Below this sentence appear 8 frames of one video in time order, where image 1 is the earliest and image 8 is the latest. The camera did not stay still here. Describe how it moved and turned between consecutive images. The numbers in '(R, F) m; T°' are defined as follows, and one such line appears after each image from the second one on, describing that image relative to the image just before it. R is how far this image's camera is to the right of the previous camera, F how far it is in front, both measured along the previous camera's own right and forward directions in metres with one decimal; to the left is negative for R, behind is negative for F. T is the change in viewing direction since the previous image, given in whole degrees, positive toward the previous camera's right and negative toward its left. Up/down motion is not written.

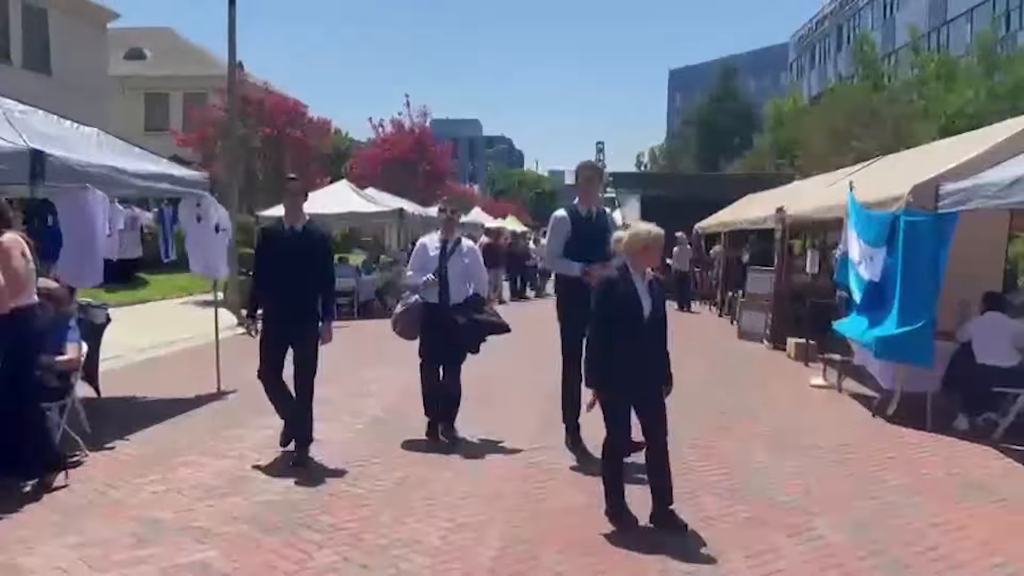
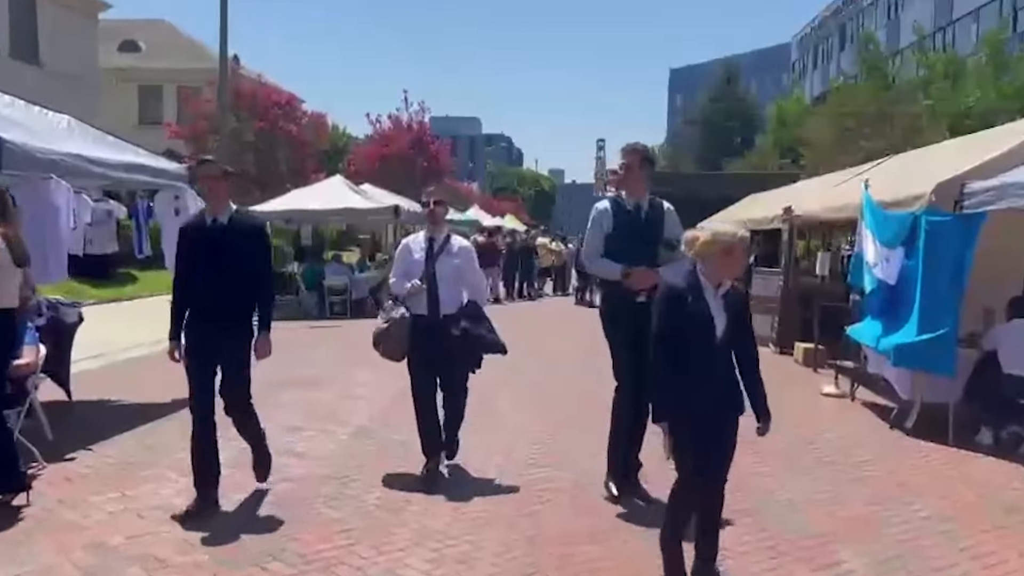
(0.0, +0.7) m; 0°
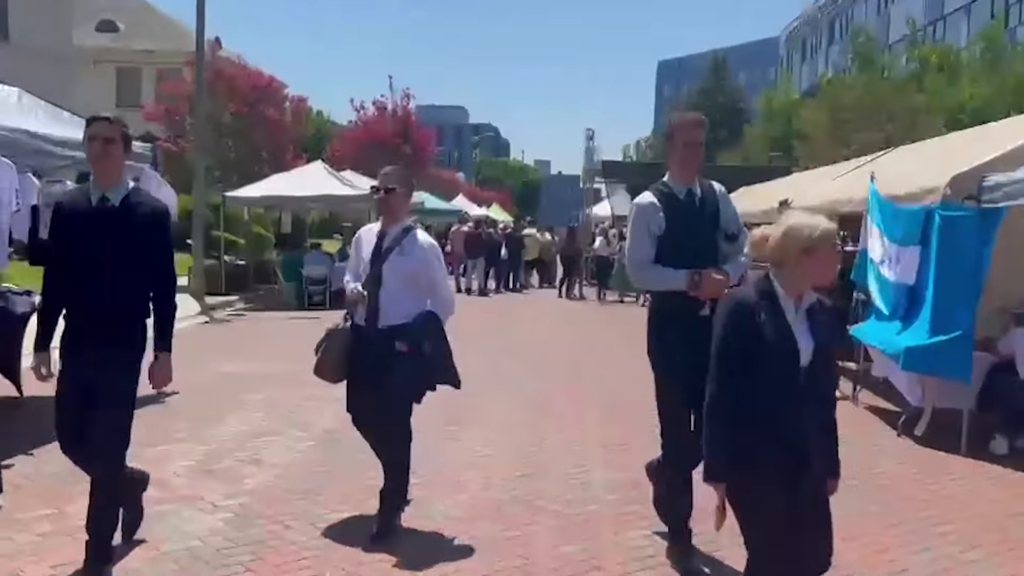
(0.0, +0.7) m; +1°
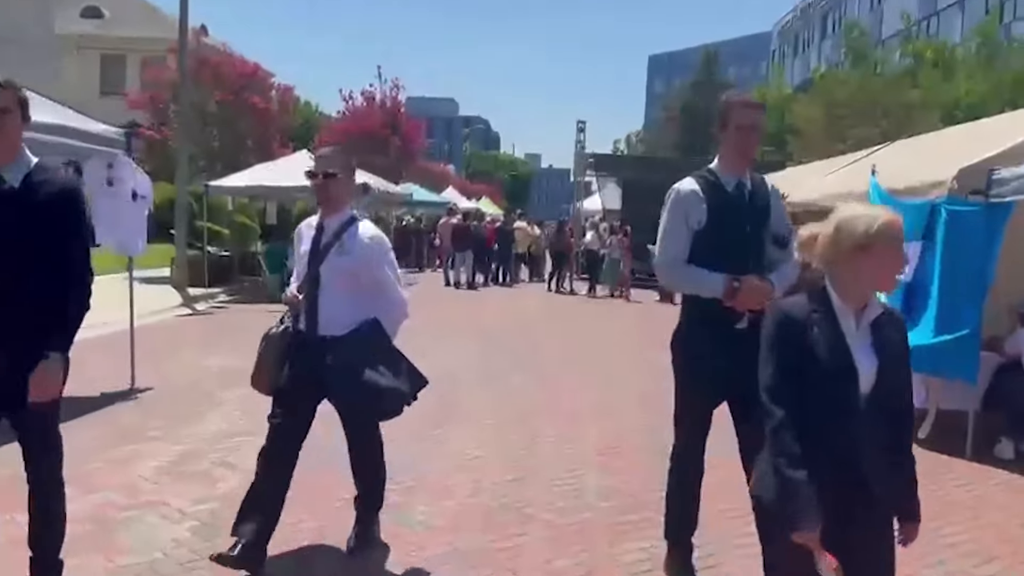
(0.0, +0.4) m; +1°
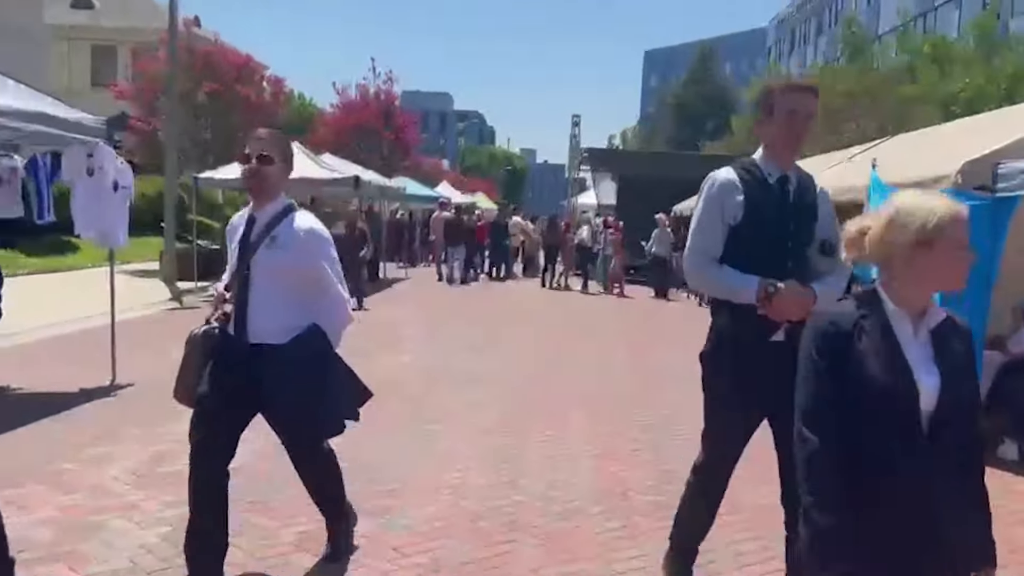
(0.0, +0.3) m; 0°
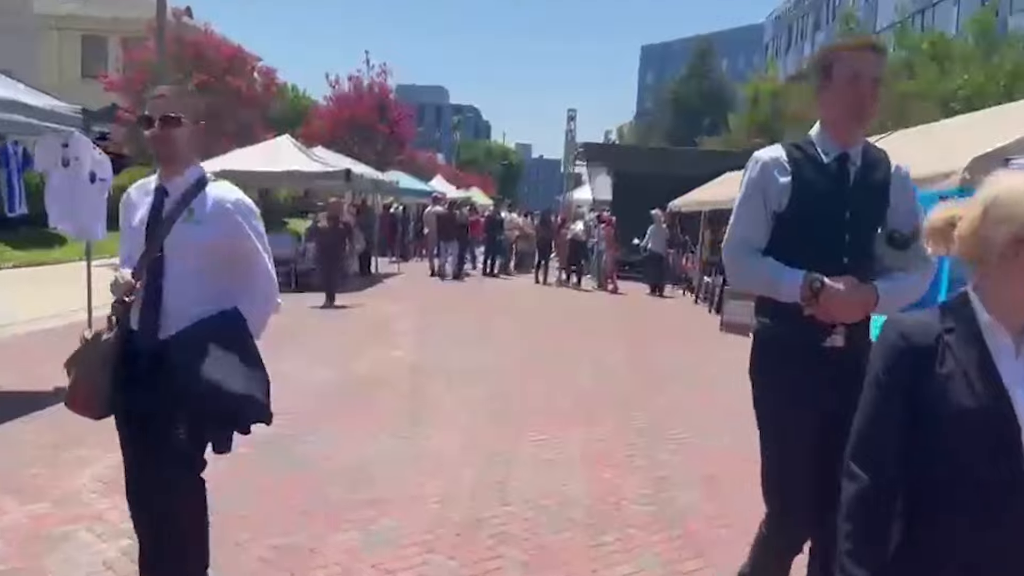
(0.0, +0.3) m; 0°
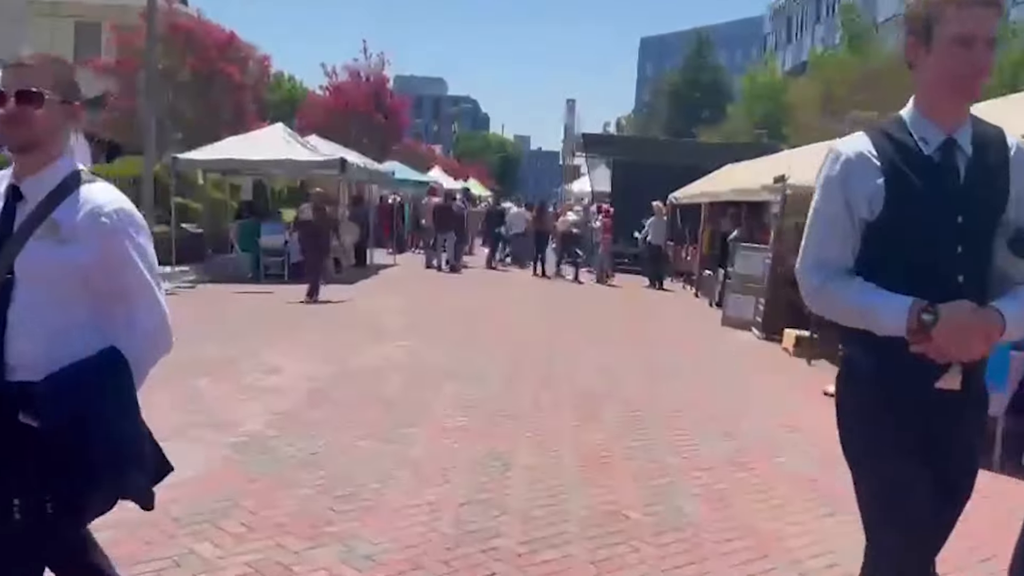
(0.0, +0.4) m; 0°
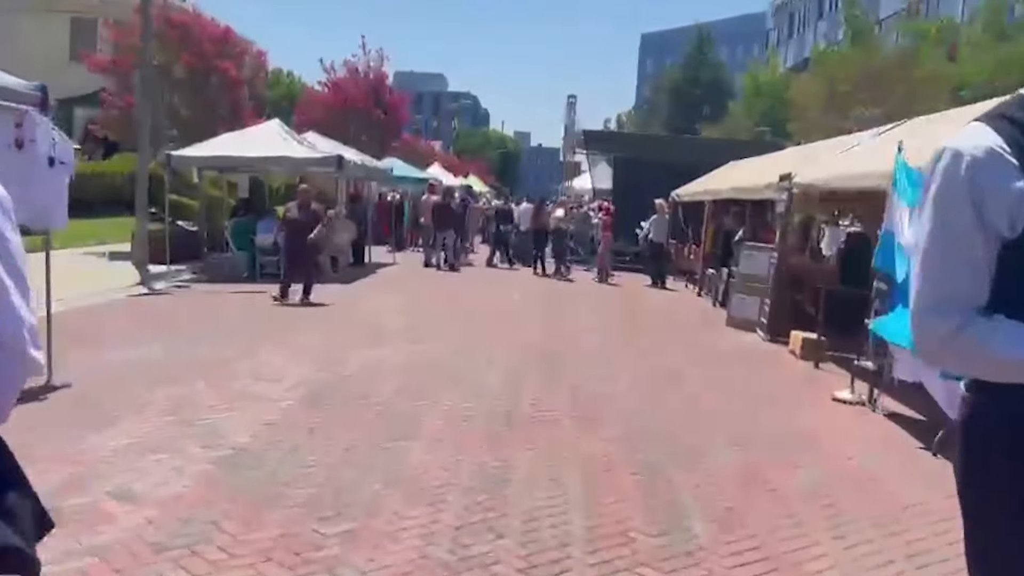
(0.0, +0.3) m; 0°
